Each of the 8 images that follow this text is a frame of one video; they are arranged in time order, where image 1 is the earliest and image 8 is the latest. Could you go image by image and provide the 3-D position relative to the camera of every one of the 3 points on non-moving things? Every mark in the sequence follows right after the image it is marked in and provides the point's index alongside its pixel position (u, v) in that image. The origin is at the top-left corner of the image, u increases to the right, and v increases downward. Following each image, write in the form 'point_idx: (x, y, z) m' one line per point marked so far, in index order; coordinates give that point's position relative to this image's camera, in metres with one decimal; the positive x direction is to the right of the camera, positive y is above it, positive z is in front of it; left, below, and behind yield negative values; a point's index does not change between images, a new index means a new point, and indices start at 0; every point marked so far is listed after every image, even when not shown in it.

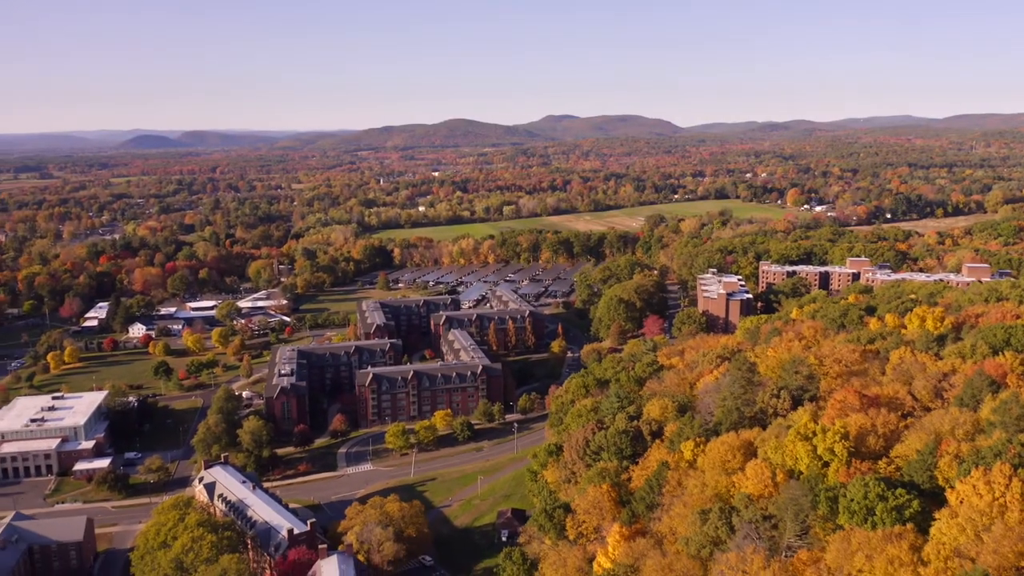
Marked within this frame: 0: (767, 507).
0: (+5.1, -4.4, +16.5) m
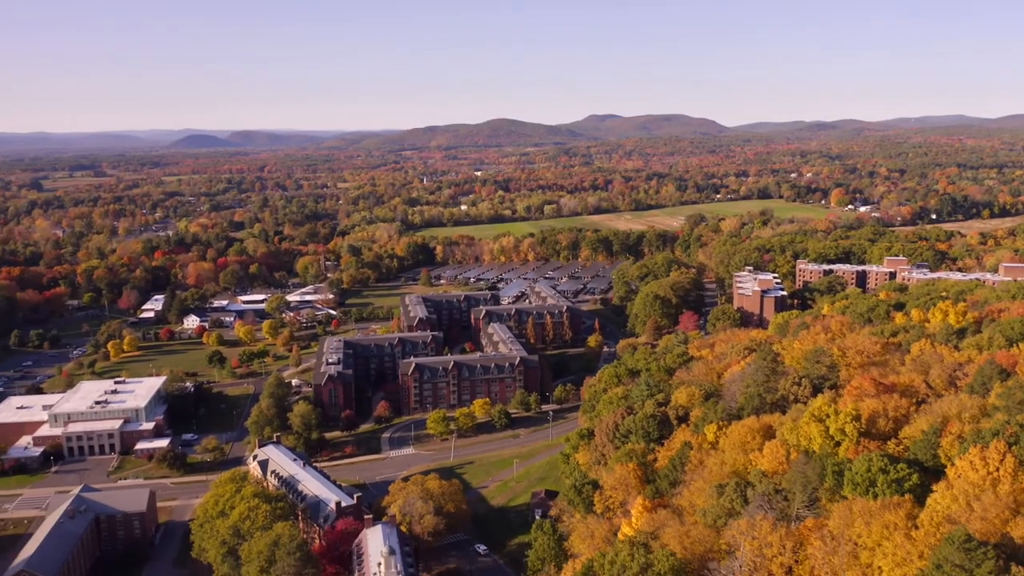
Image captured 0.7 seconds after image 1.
0: (+5.7, -4.1, +17.7) m
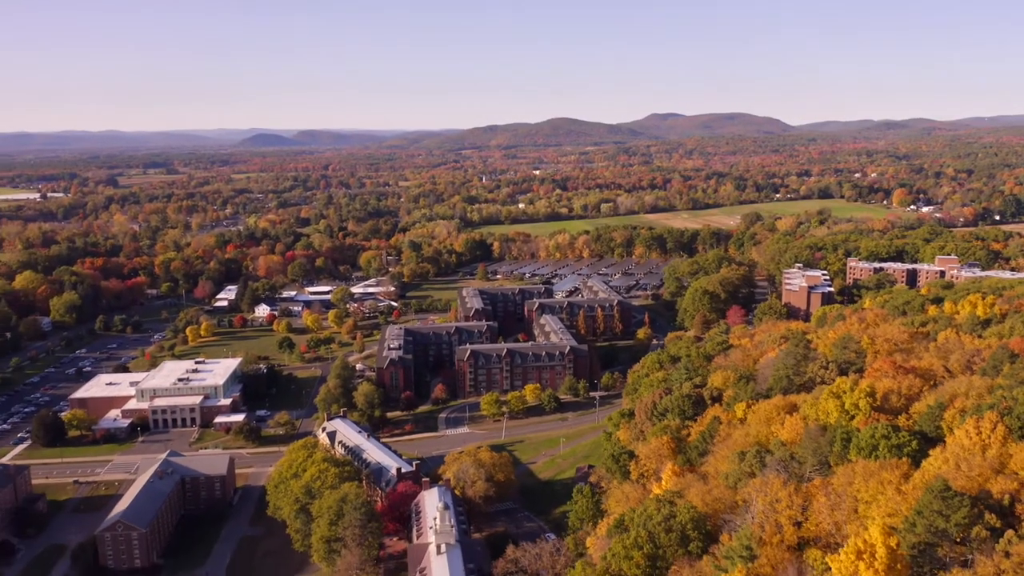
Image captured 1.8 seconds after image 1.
0: (+6.7, -3.8, +19.5) m
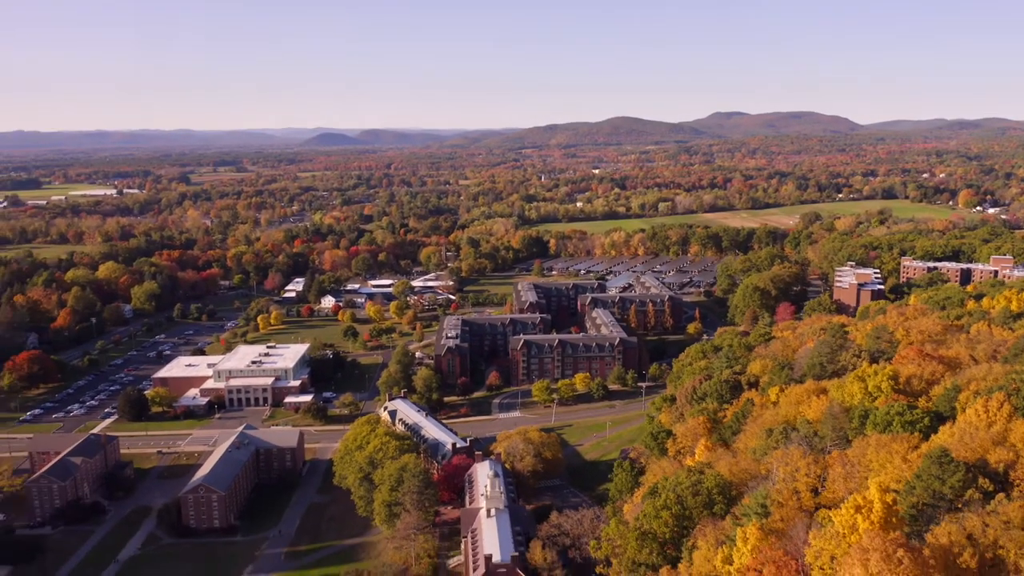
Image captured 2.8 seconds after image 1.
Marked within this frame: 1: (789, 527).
0: (+7.8, -3.5, +21.1) m
1: (+5.5, -4.7, +16.5) m
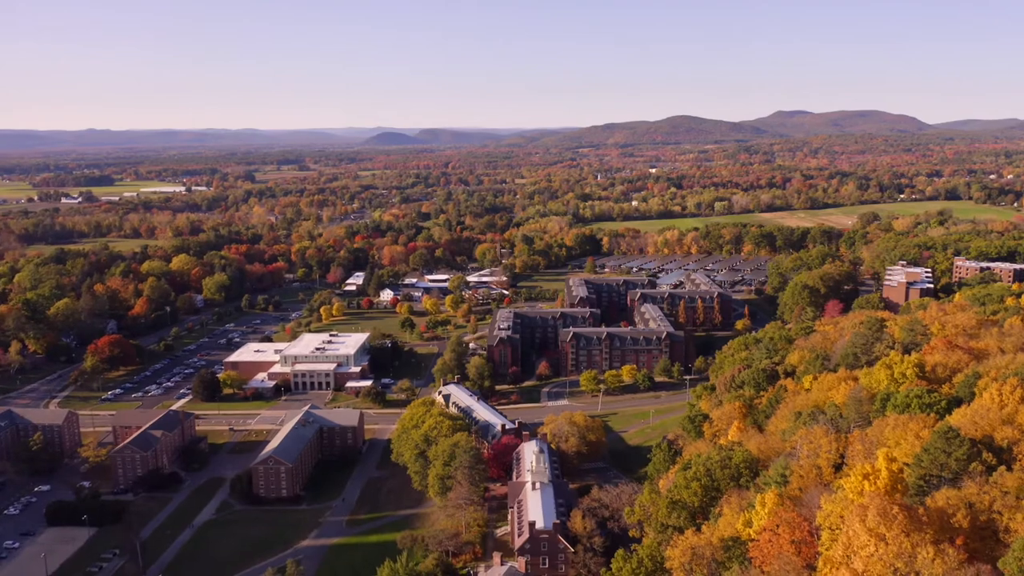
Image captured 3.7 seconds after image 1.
0: (+8.9, -3.3, +22.4) m
1: (+6.3, -4.5, +18.0) m
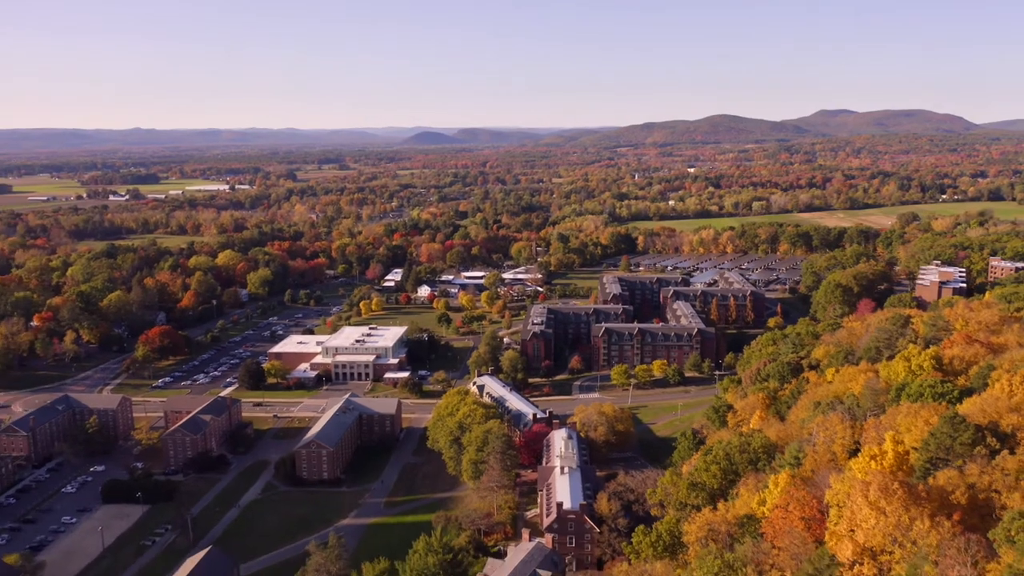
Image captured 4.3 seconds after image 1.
0: (+9.7, -3.1, +23.2) m
1: (+6.9, -4.3, +19.0) m
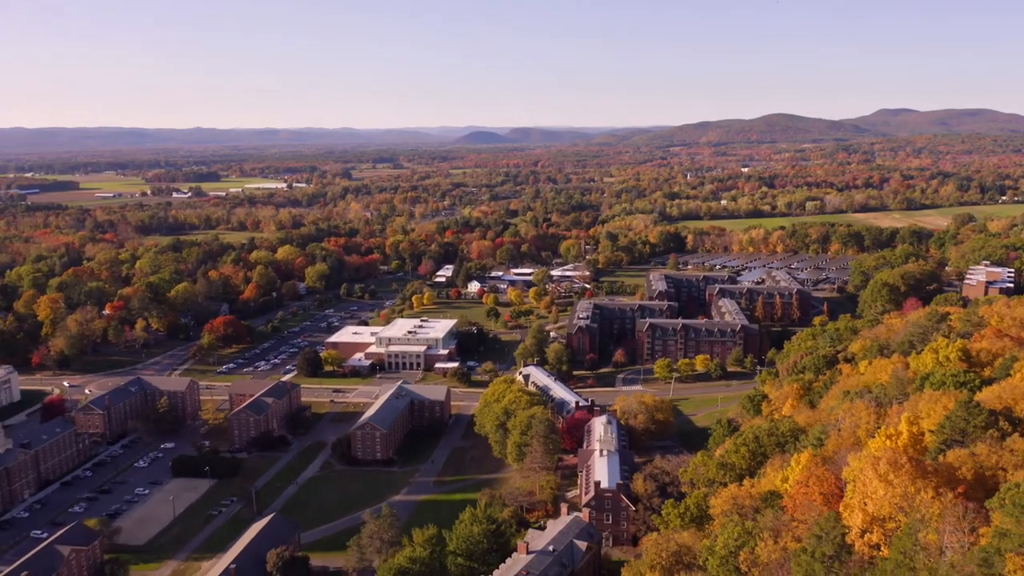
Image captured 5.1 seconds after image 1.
0: (+11.0, -2.9, +24.2) m
1: (+7.9, -4.1, +20.2) m
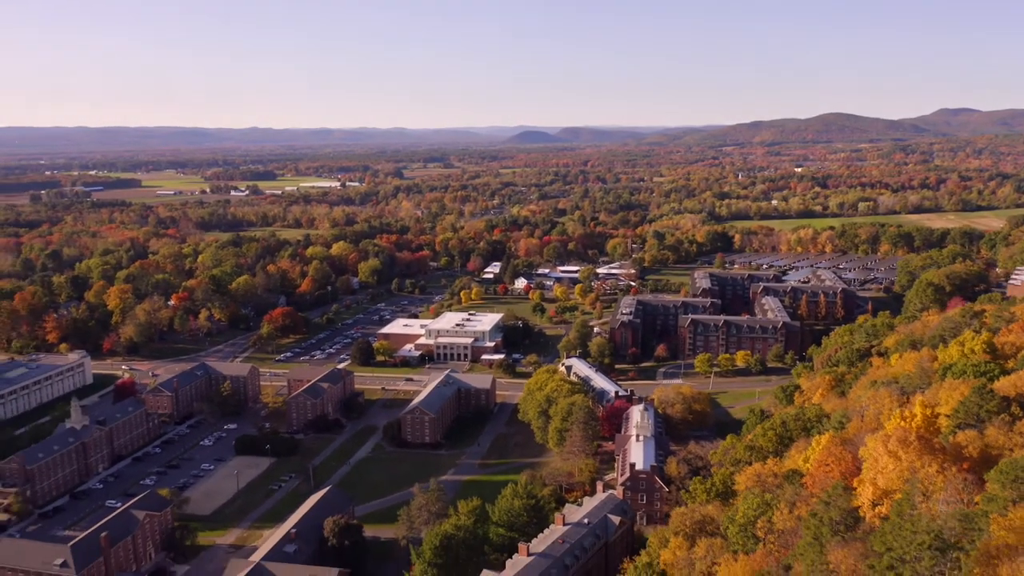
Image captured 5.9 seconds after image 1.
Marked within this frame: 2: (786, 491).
0: (+12.2, -2.7, +25.2) m
1: (+8.9, -3.8, +21.4) m
2: (+6.6, -4.9, +19.9) m
